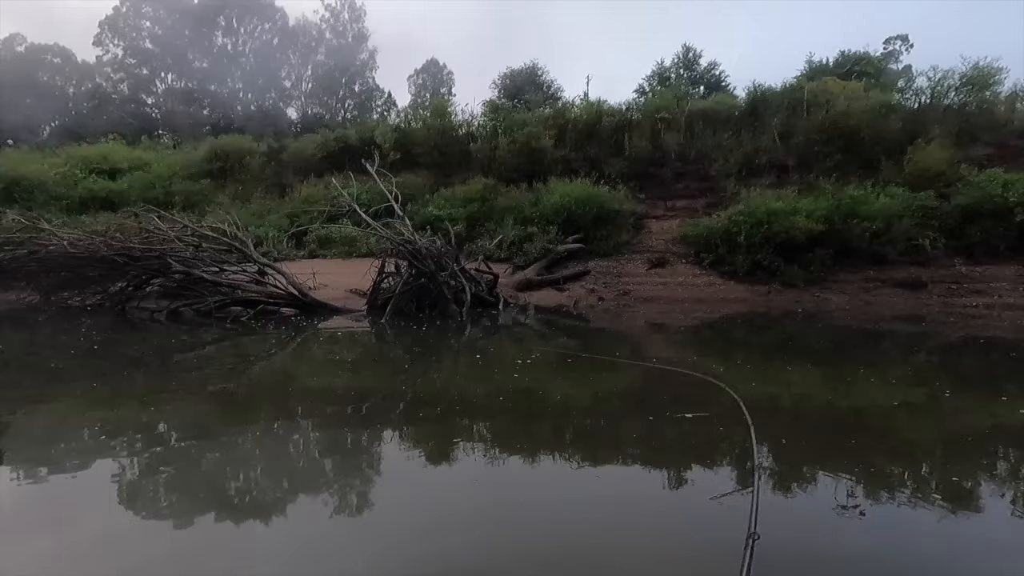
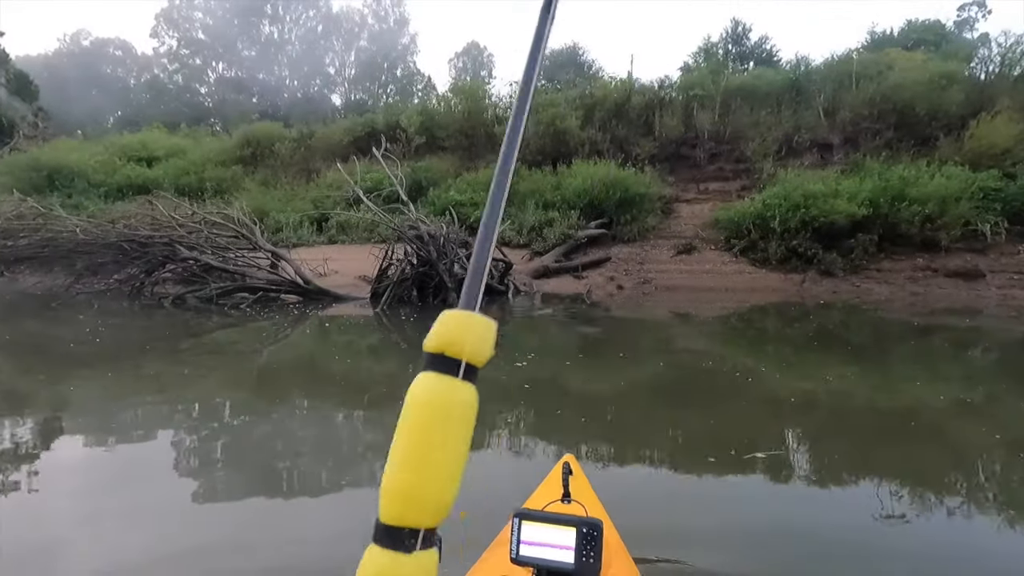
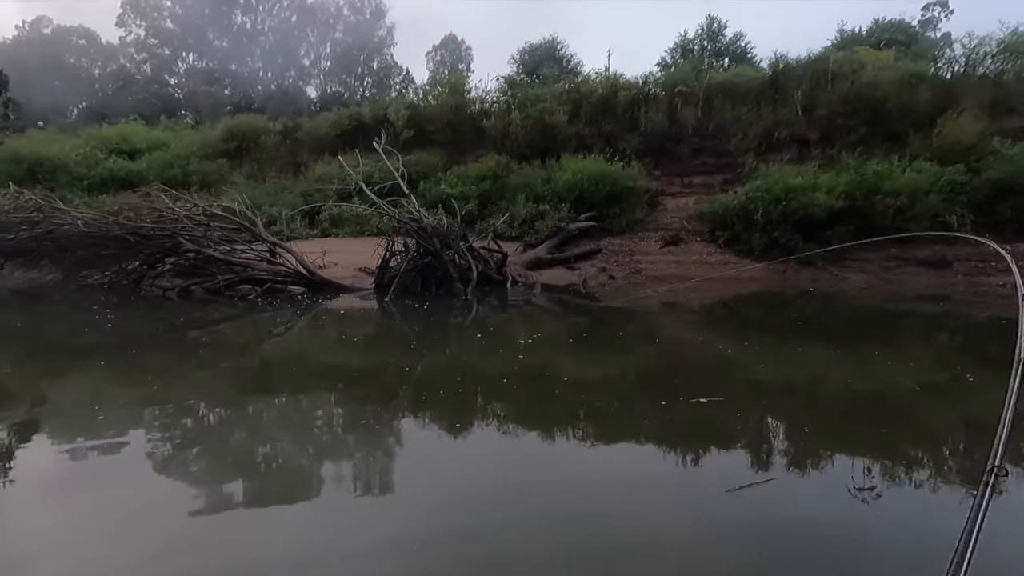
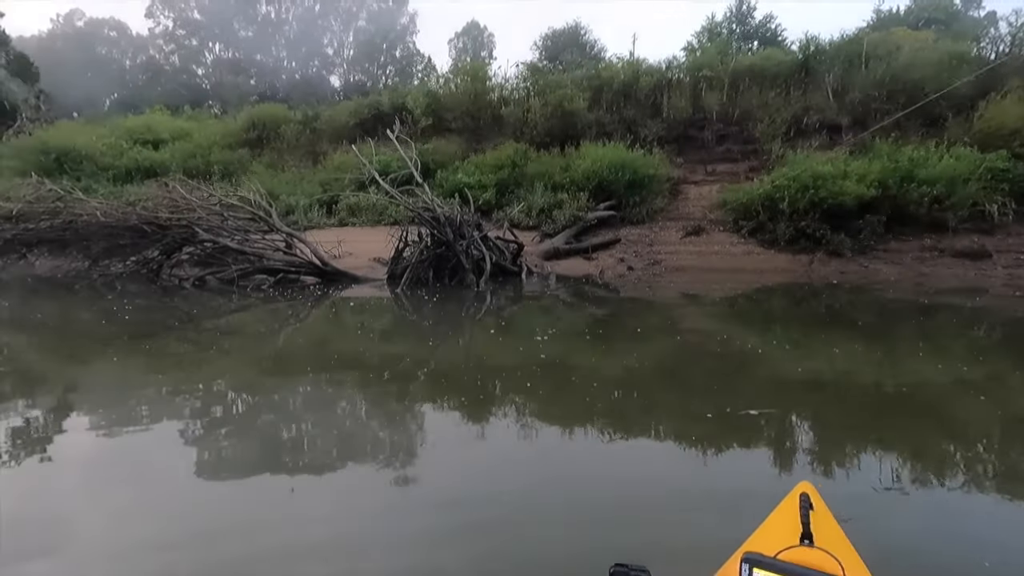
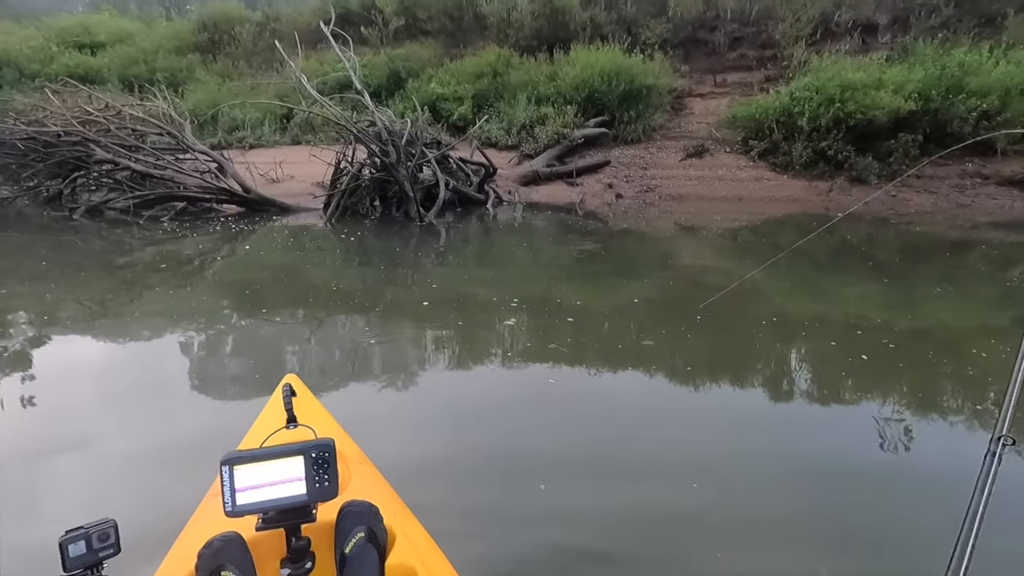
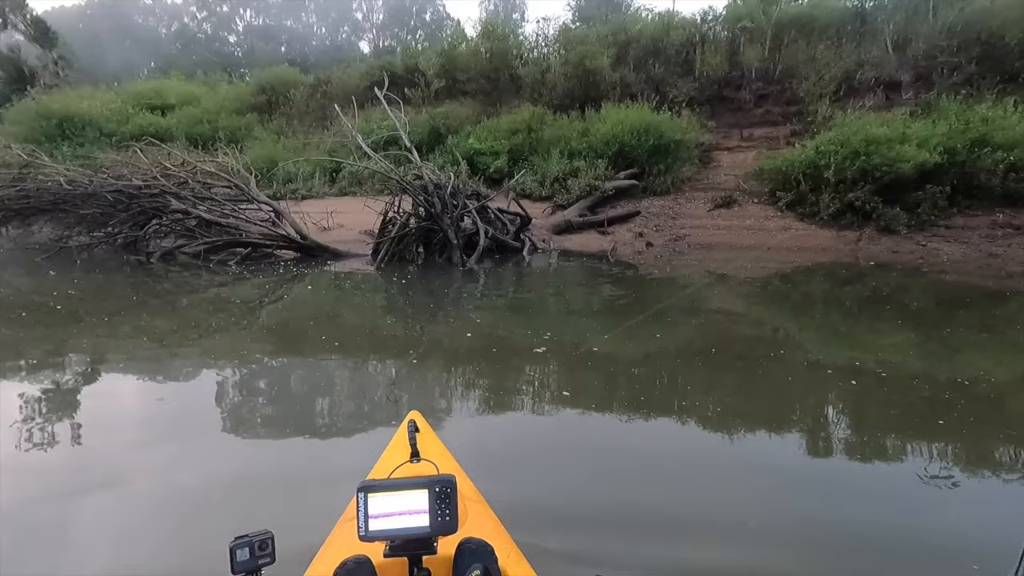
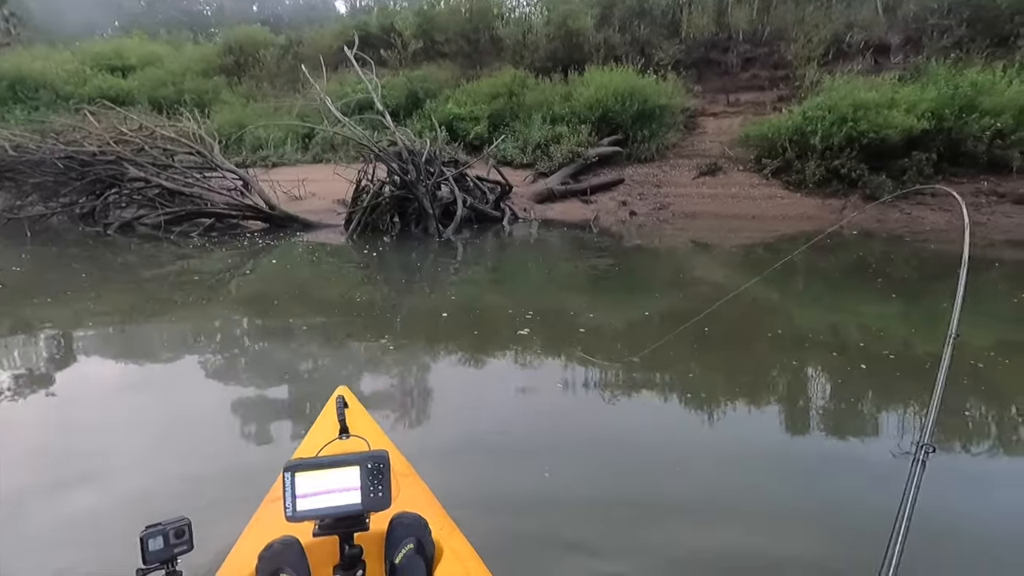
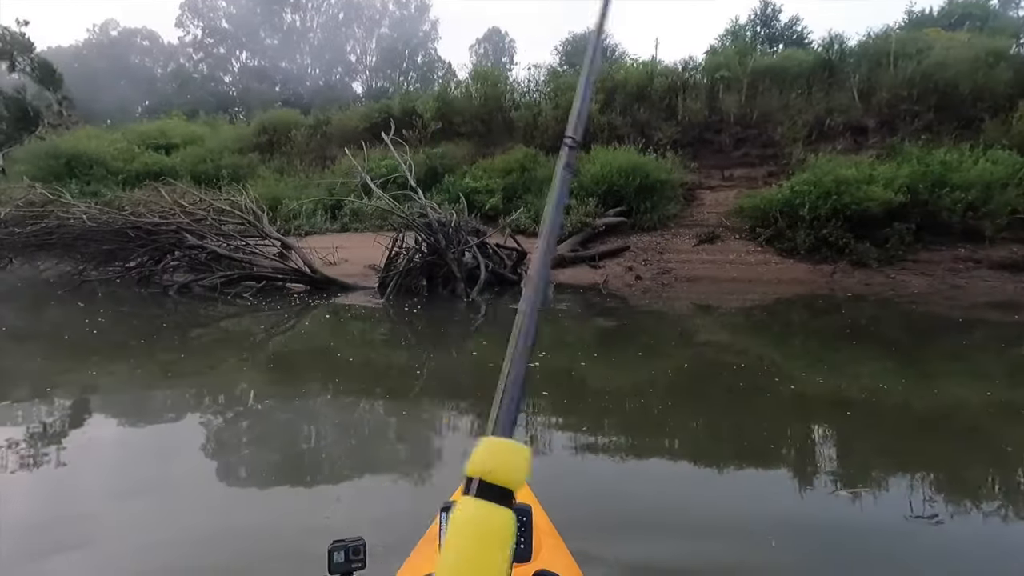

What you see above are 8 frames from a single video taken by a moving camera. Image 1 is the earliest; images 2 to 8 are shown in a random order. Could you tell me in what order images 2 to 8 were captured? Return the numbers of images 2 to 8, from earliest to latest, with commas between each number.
3, 4, 2, 8, 6, 7, 5
